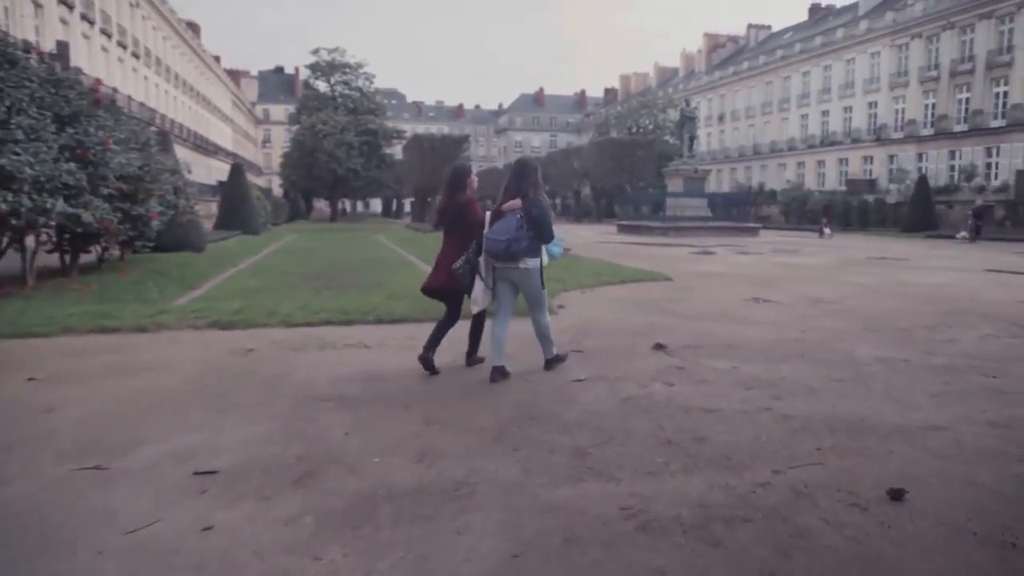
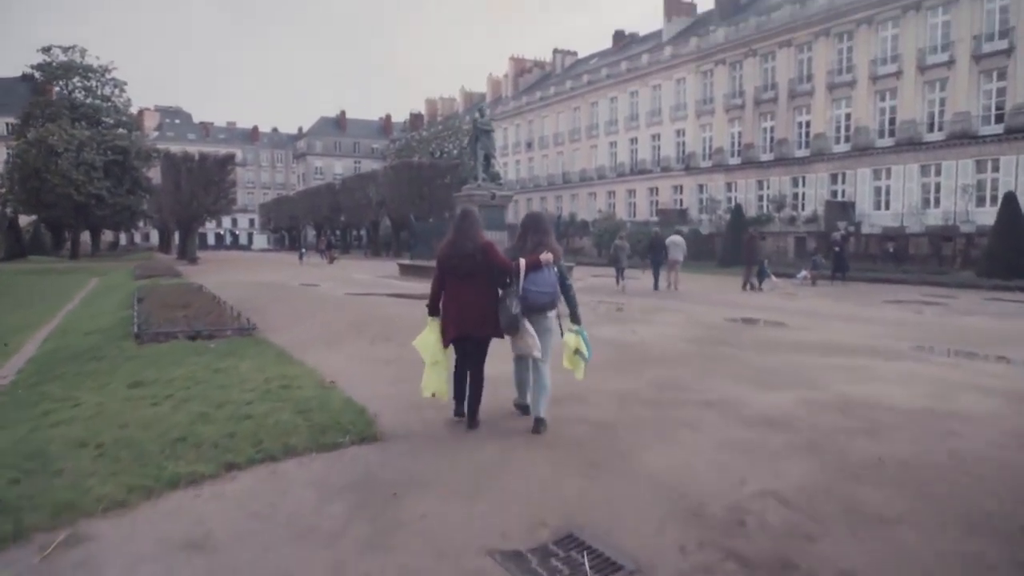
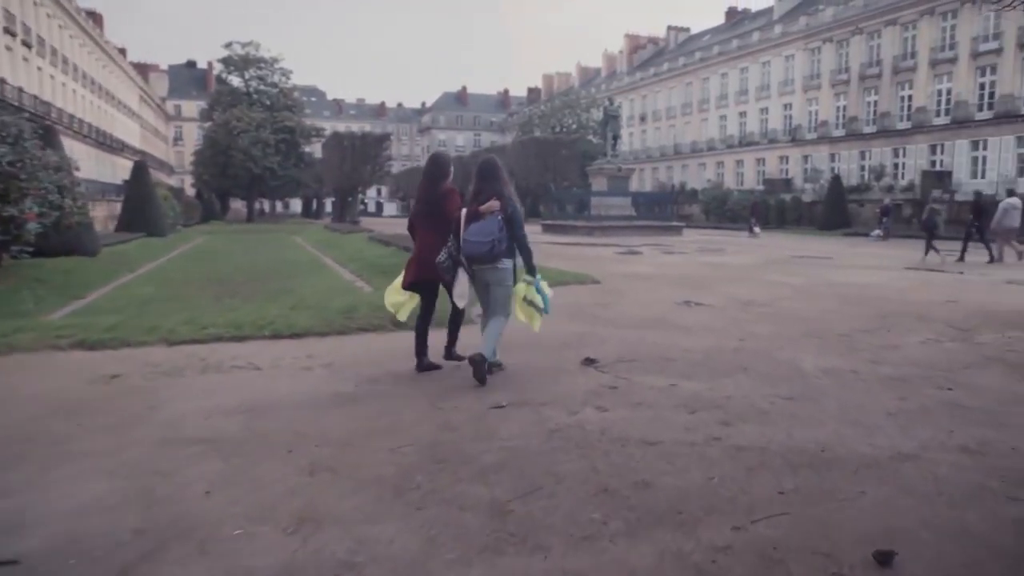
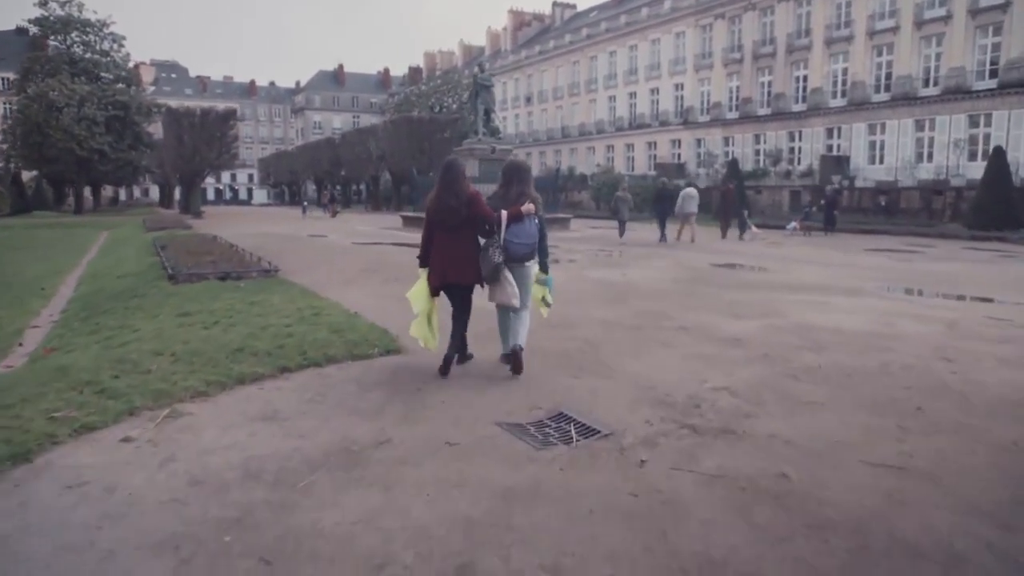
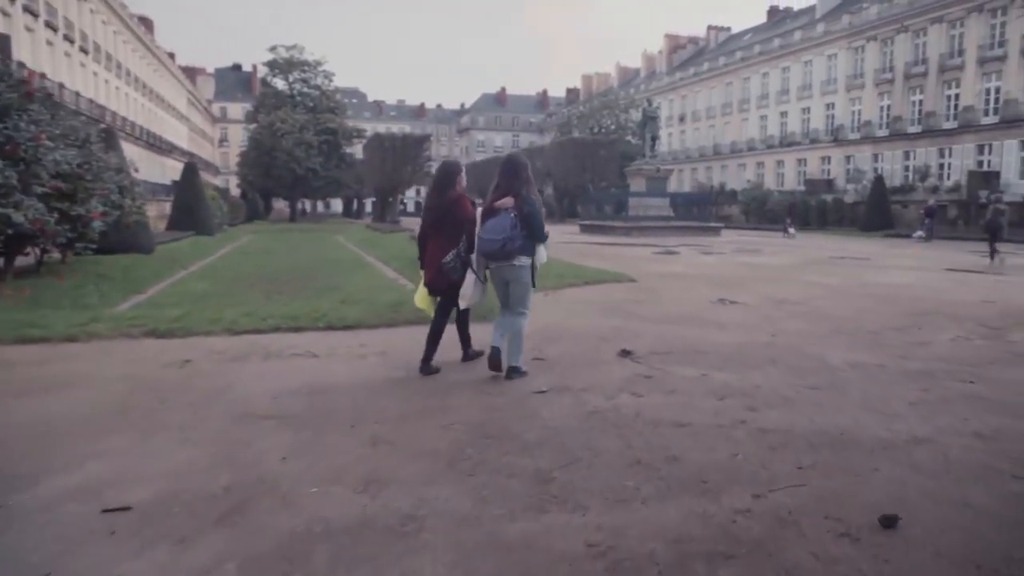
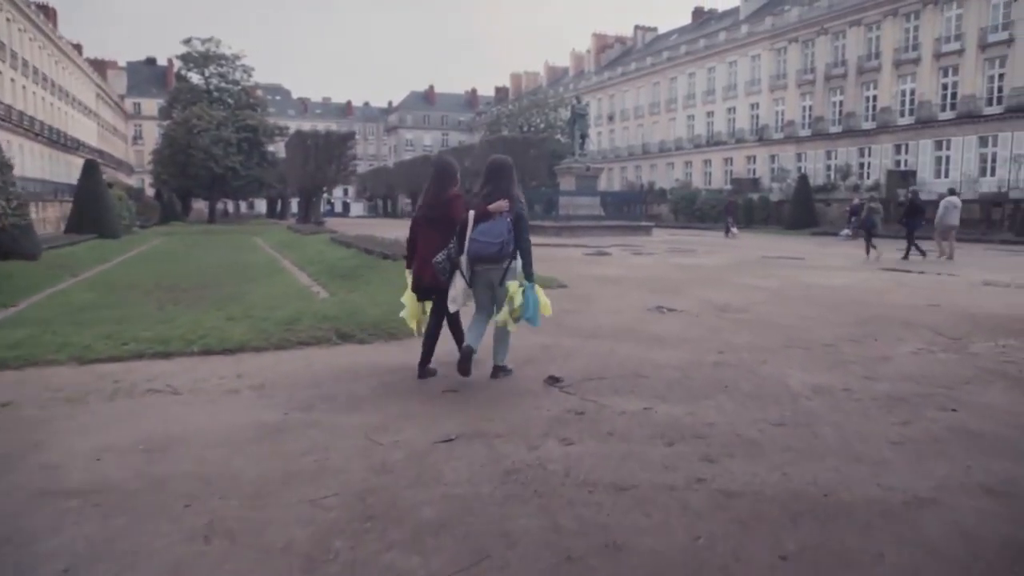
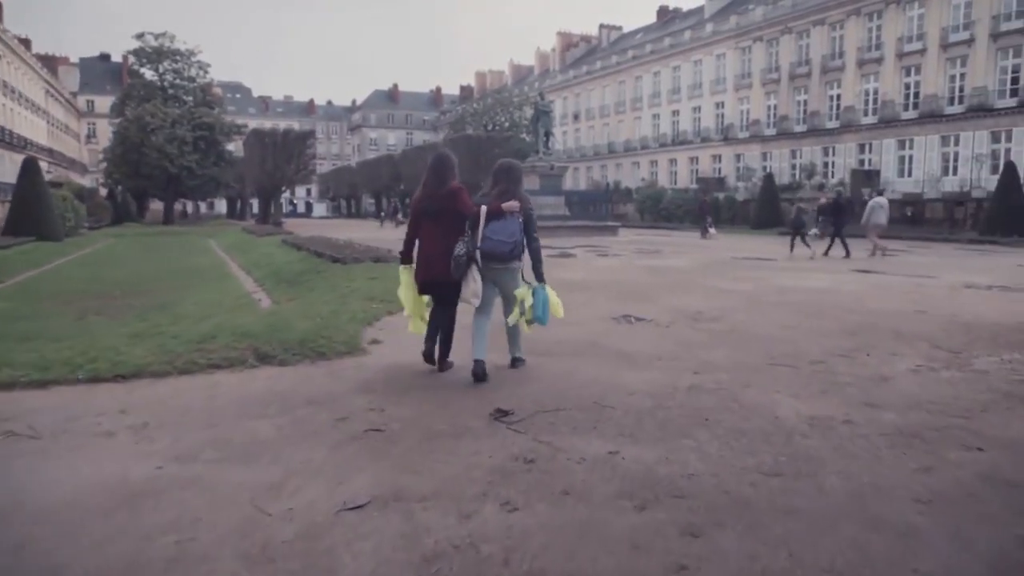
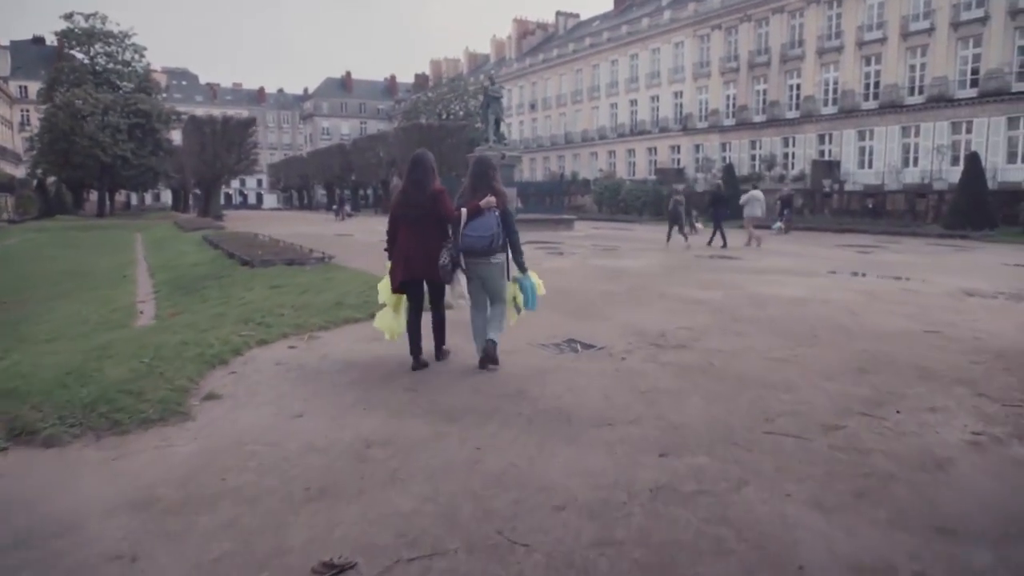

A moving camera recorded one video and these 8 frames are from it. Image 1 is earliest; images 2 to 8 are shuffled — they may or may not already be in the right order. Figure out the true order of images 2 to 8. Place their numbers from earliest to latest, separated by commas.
5, 3, 6, 7, 8, 4, 2
